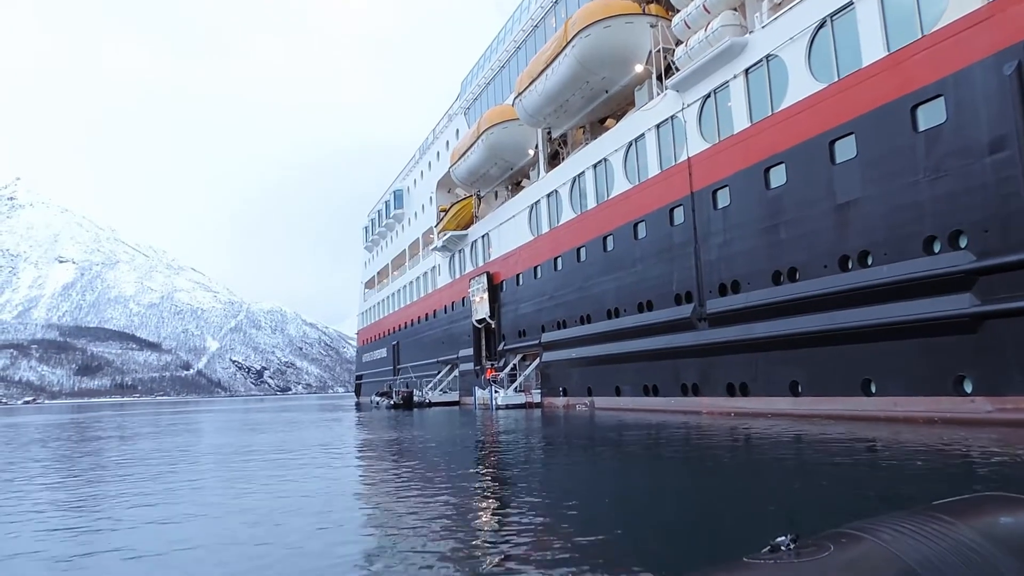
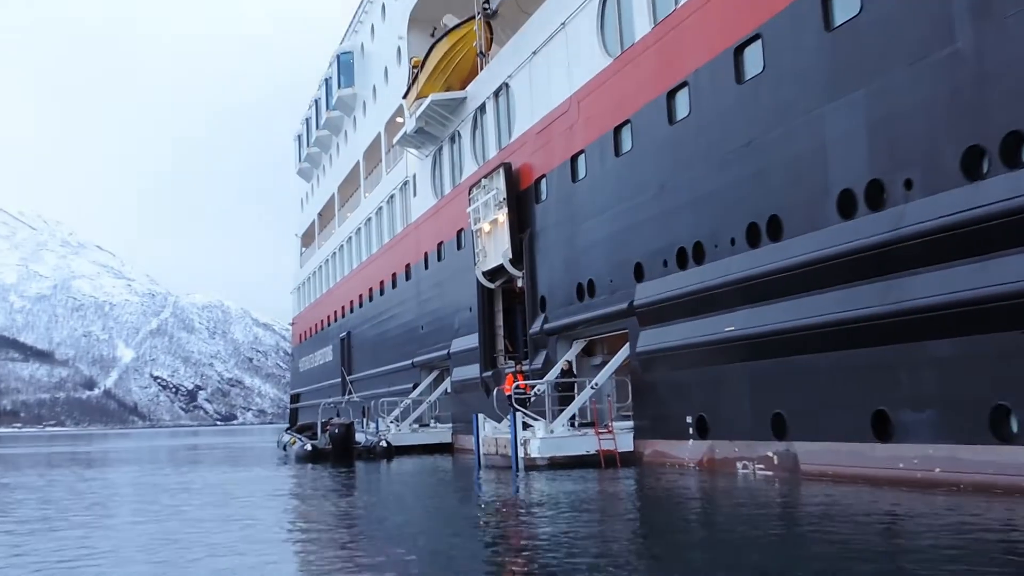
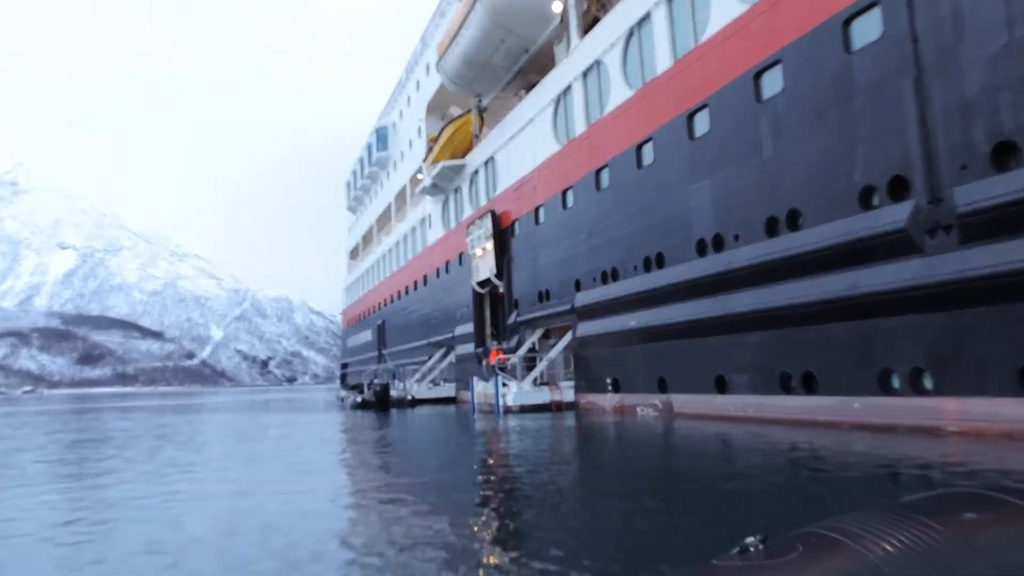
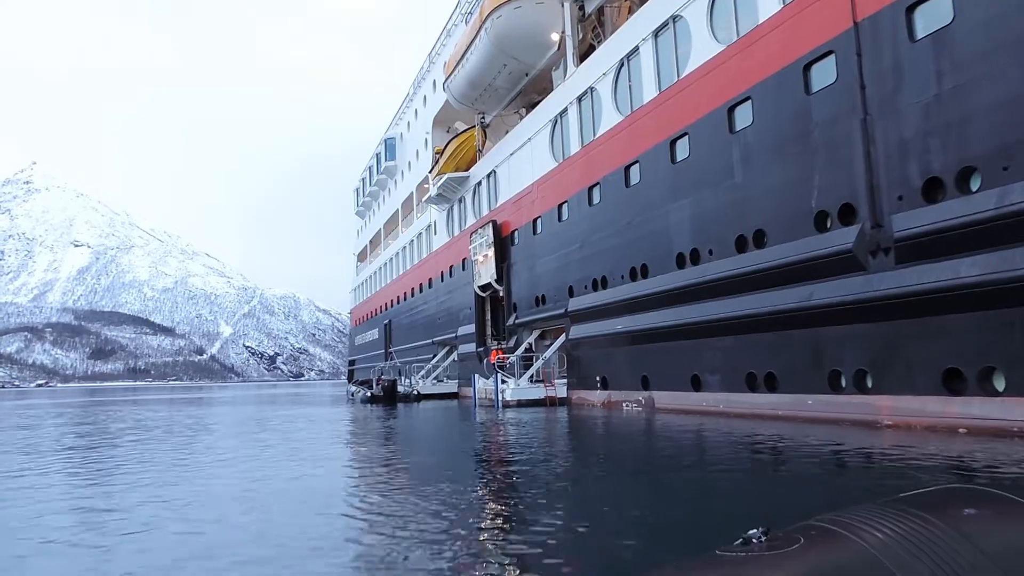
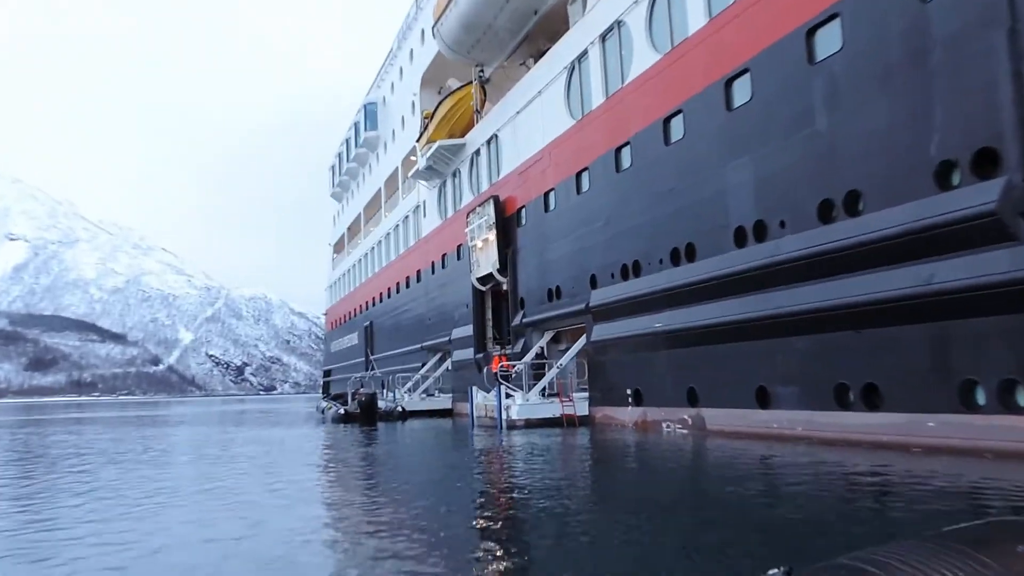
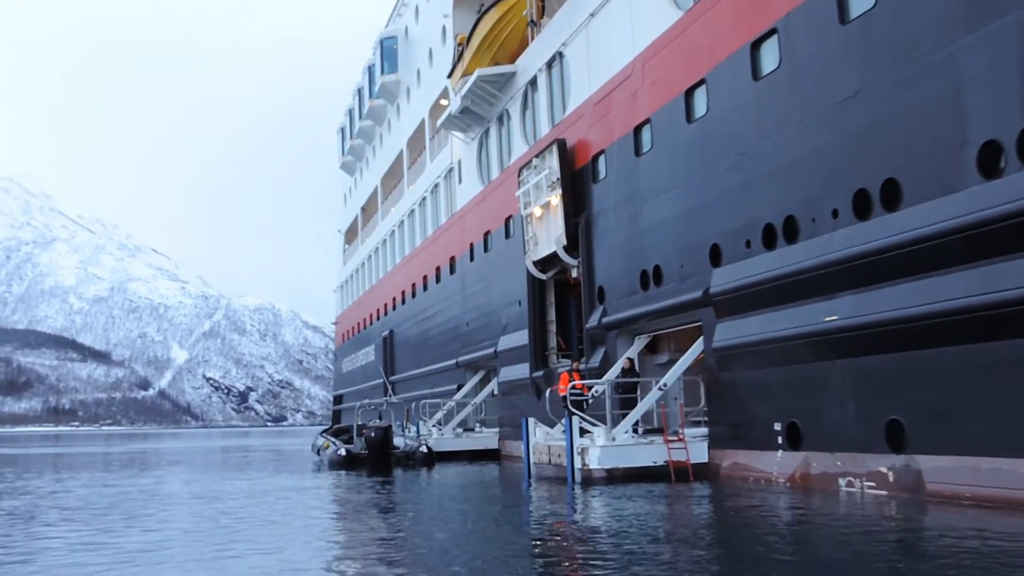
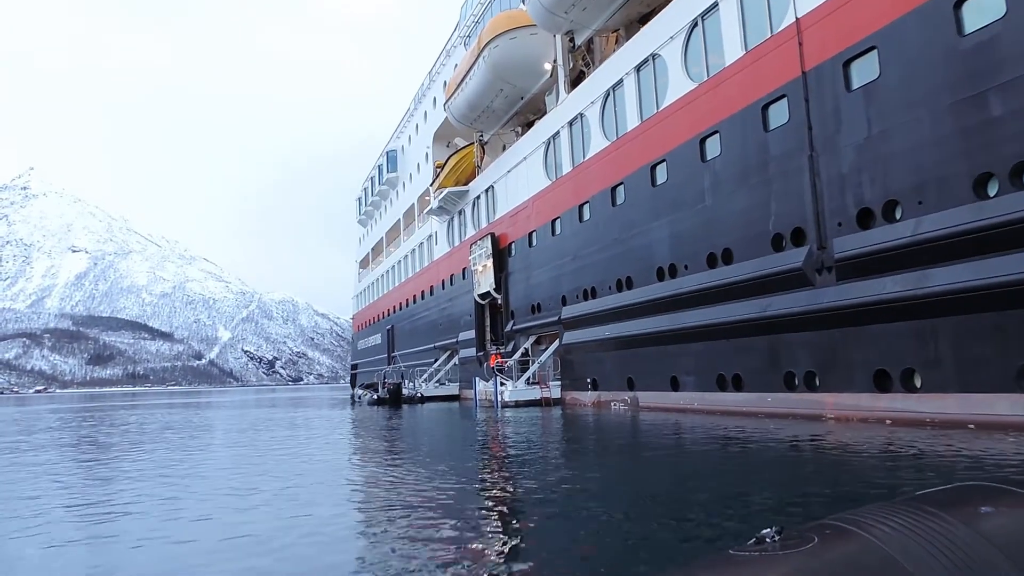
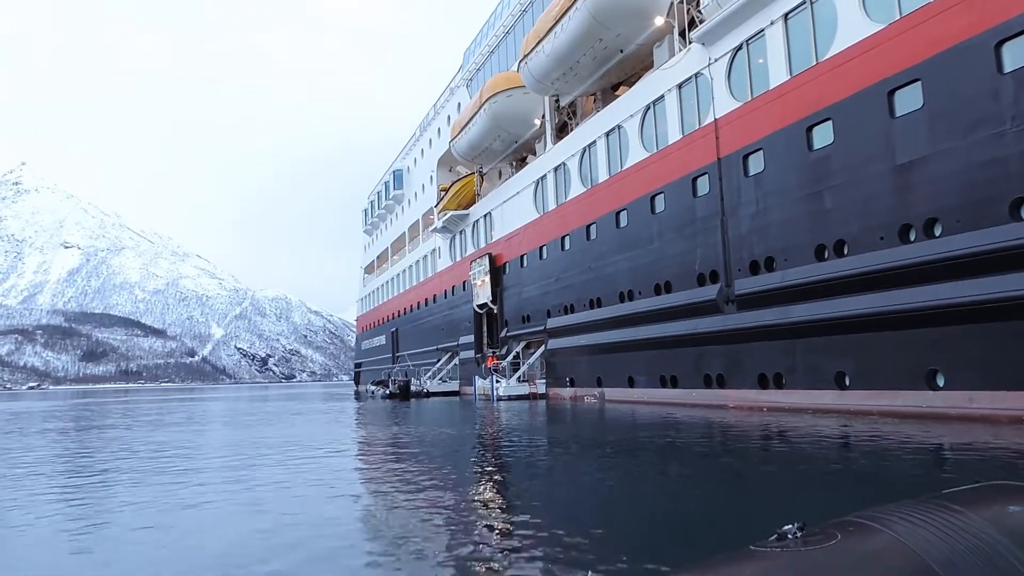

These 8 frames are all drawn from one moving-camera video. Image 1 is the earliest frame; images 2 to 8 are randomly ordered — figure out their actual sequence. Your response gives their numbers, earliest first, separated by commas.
8, 7, 4, 3, 5, 2, 6
